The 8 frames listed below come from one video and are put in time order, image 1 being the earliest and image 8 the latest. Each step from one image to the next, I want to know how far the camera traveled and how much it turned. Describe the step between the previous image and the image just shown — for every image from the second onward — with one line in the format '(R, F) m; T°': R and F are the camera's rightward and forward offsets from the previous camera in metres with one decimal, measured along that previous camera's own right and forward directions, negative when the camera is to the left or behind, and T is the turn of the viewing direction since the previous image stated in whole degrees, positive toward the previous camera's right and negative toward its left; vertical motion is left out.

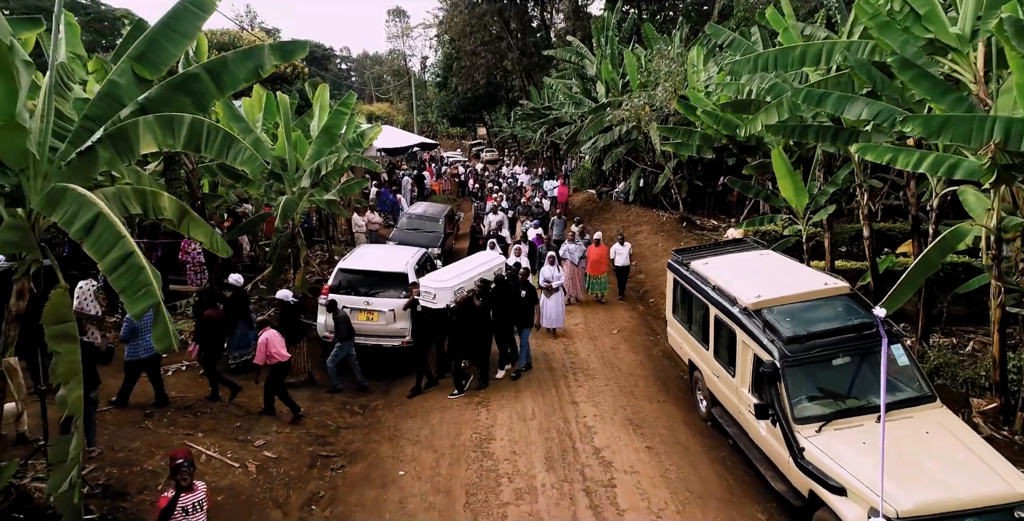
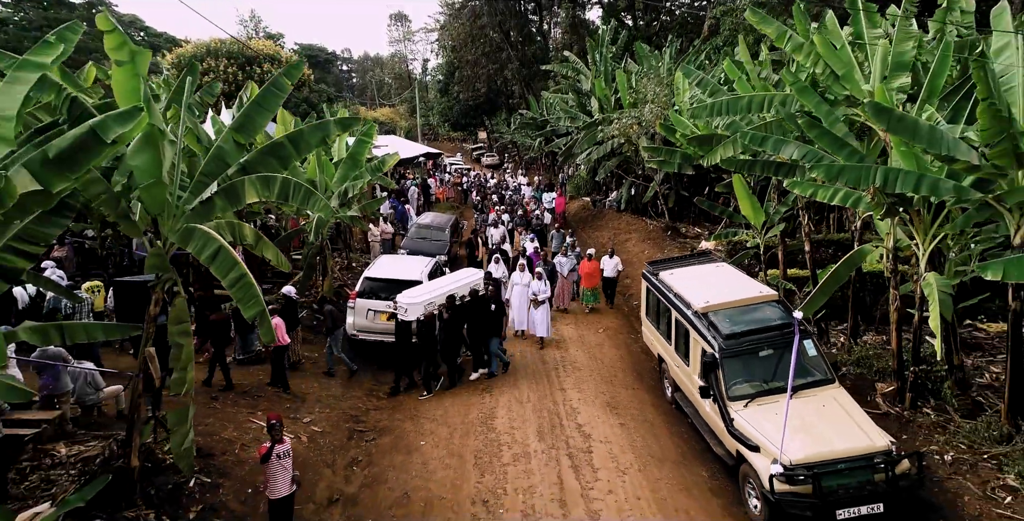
(0.0, -1.5) m; 0°
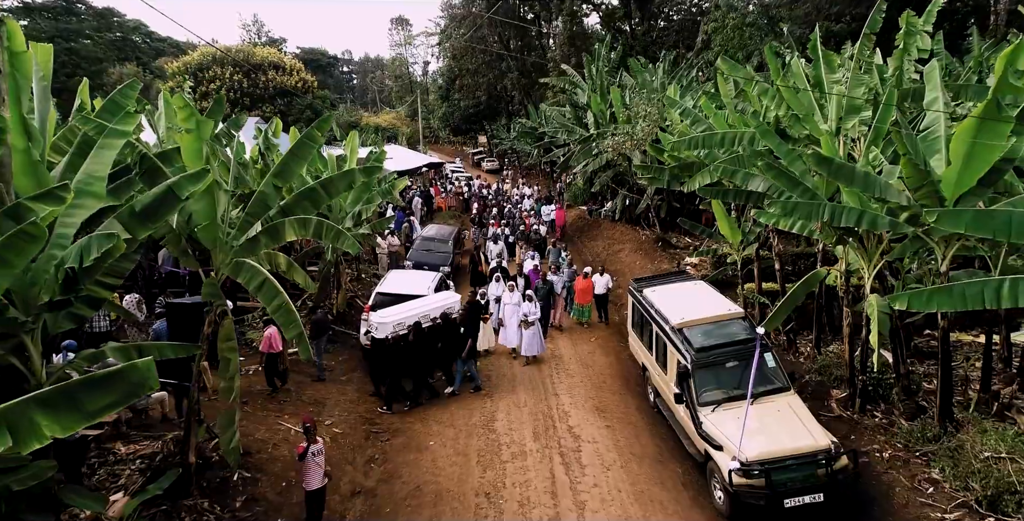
(0.0, -1.0) m; 0°
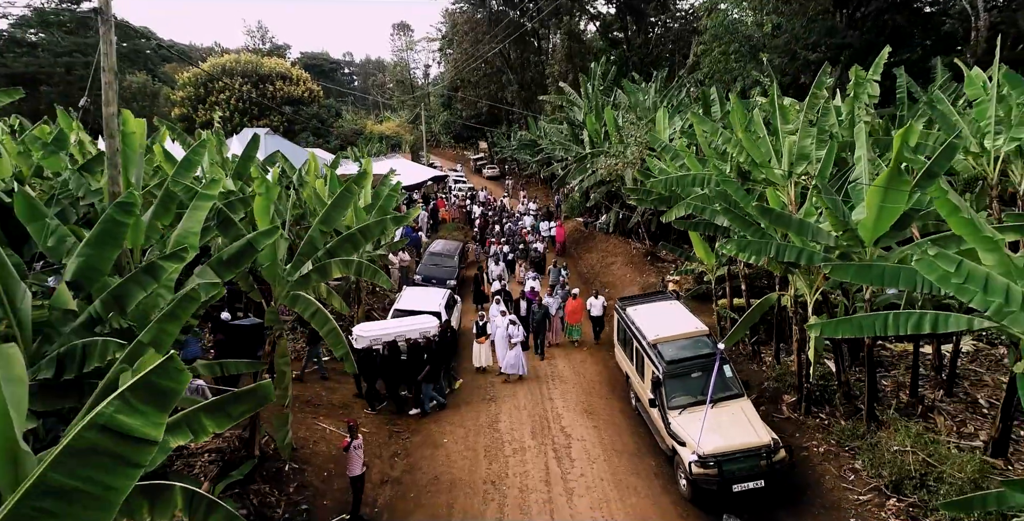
(0.0, -1.6) m; 0°
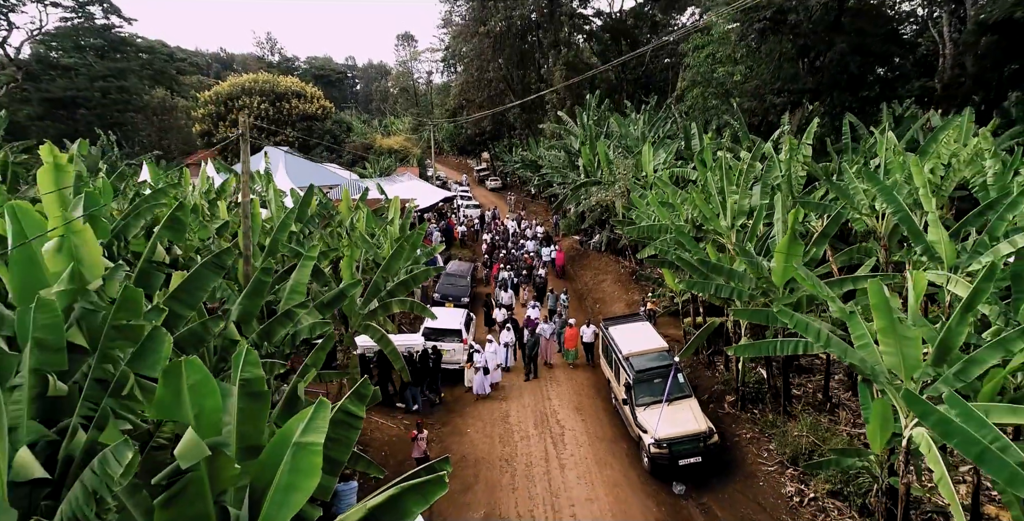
(-0.1, -3.1) m; 0°
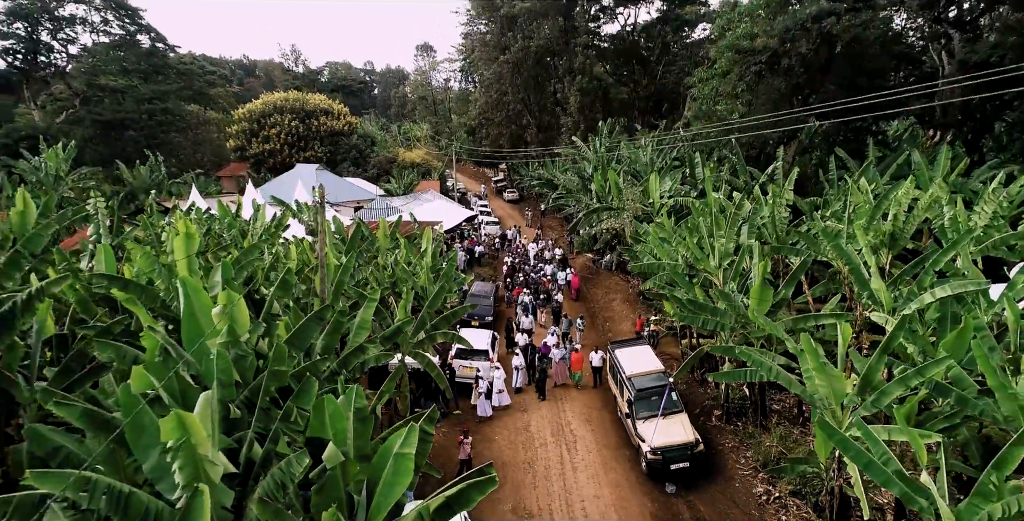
(-0.1, -2.5) m; -1°
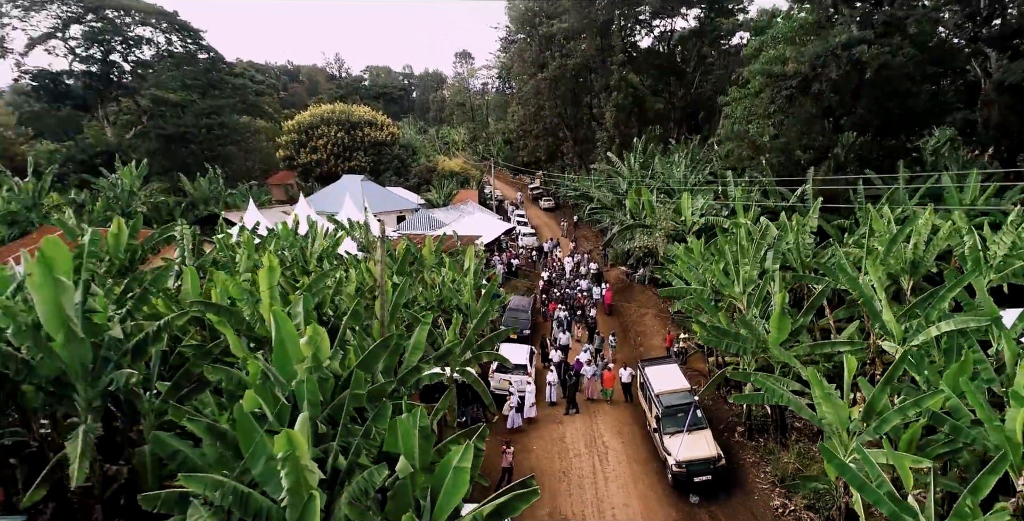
(-0.1, -1.4) m; -3°
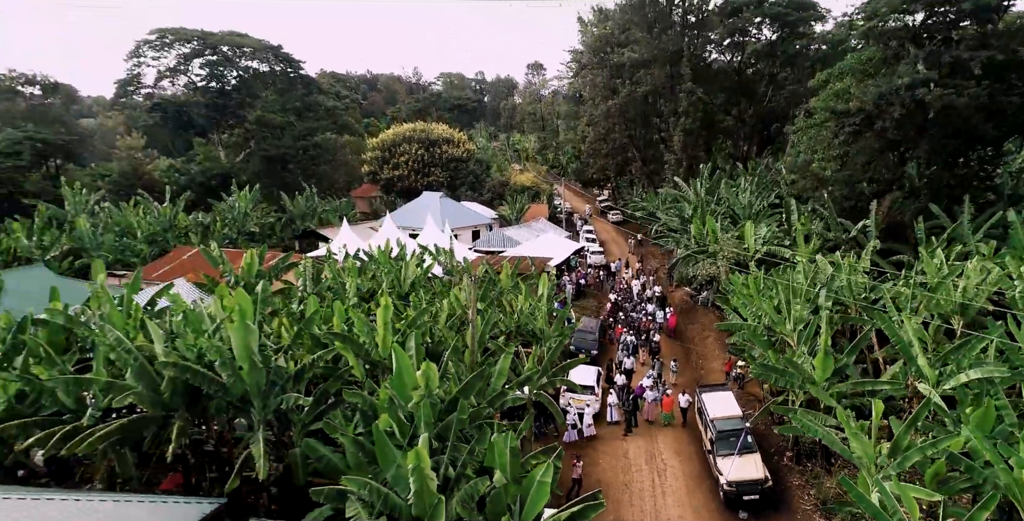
(-0.2, -2.3) m; -5°
